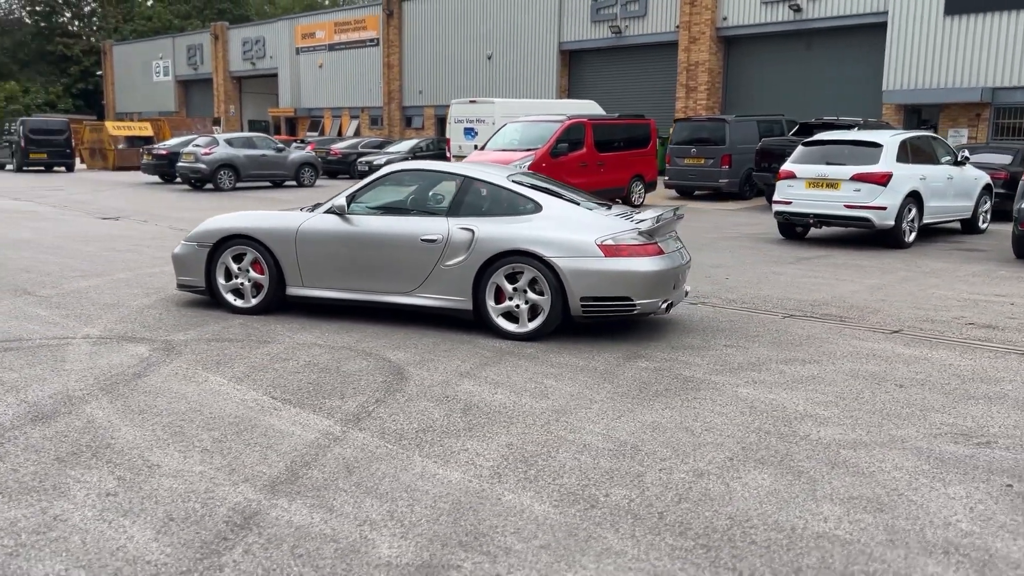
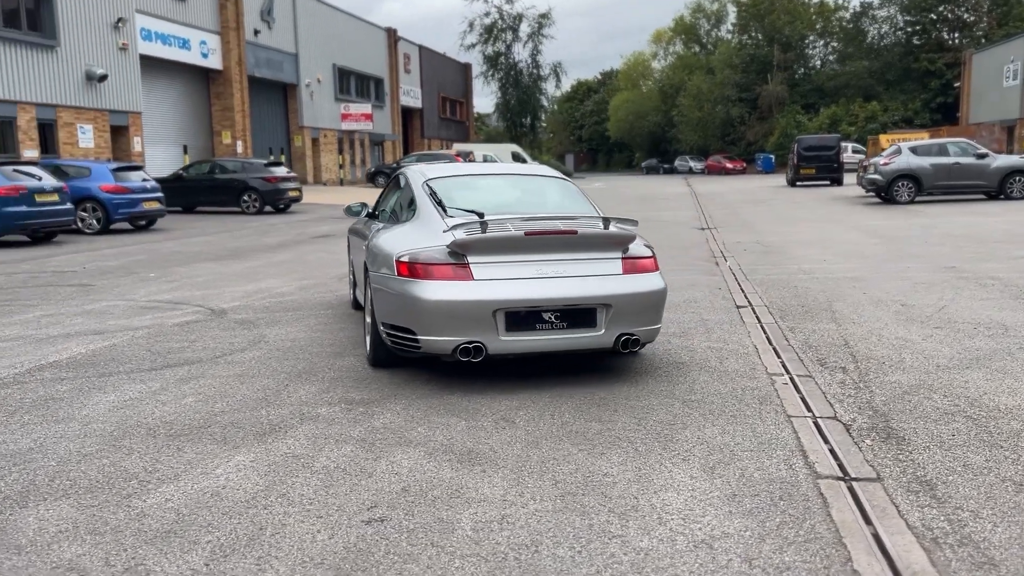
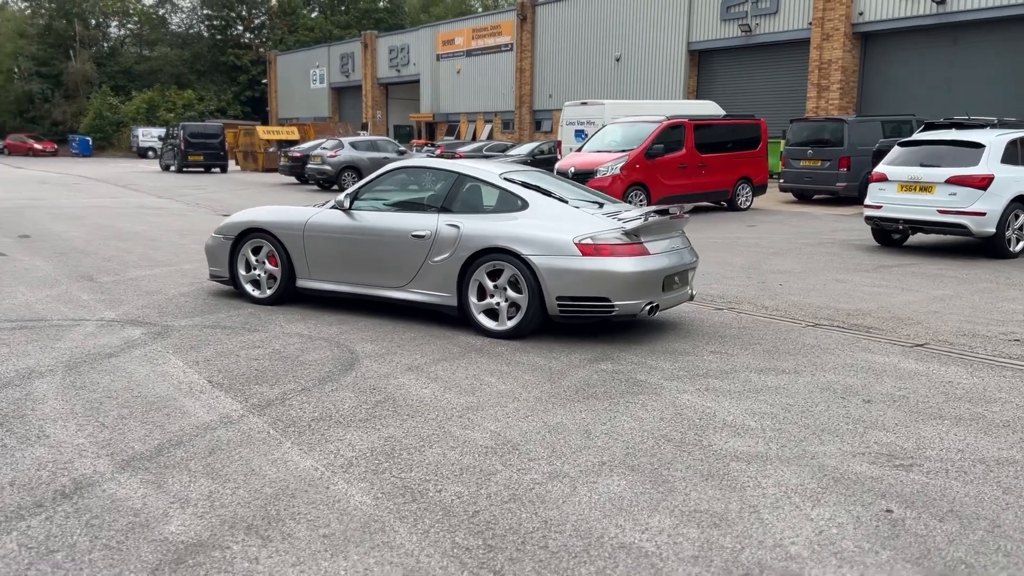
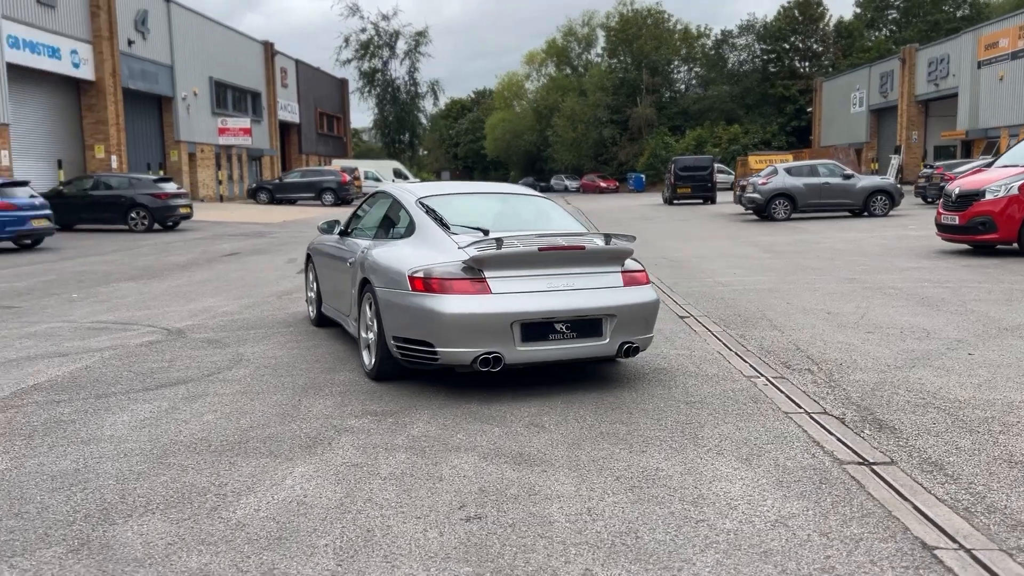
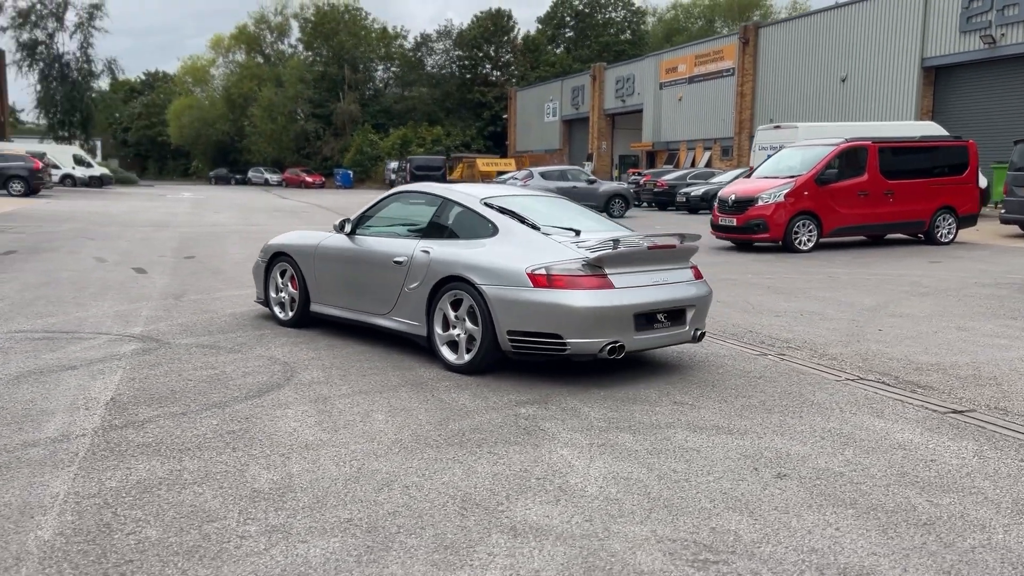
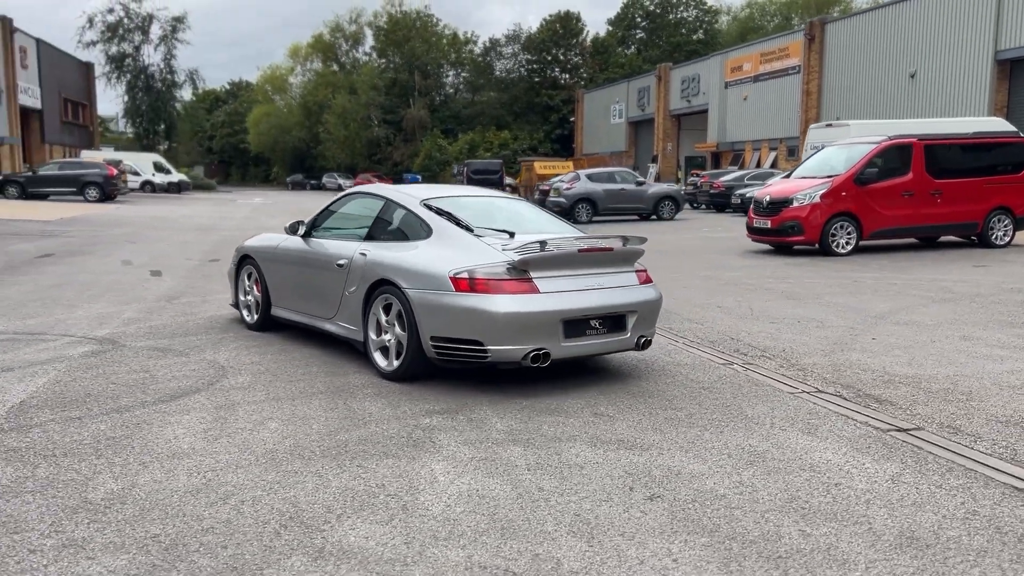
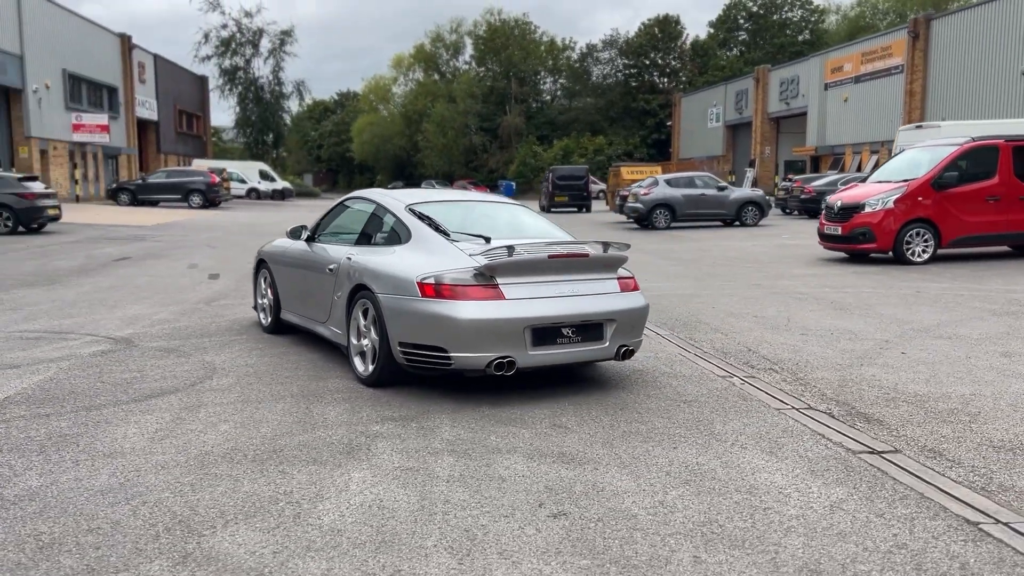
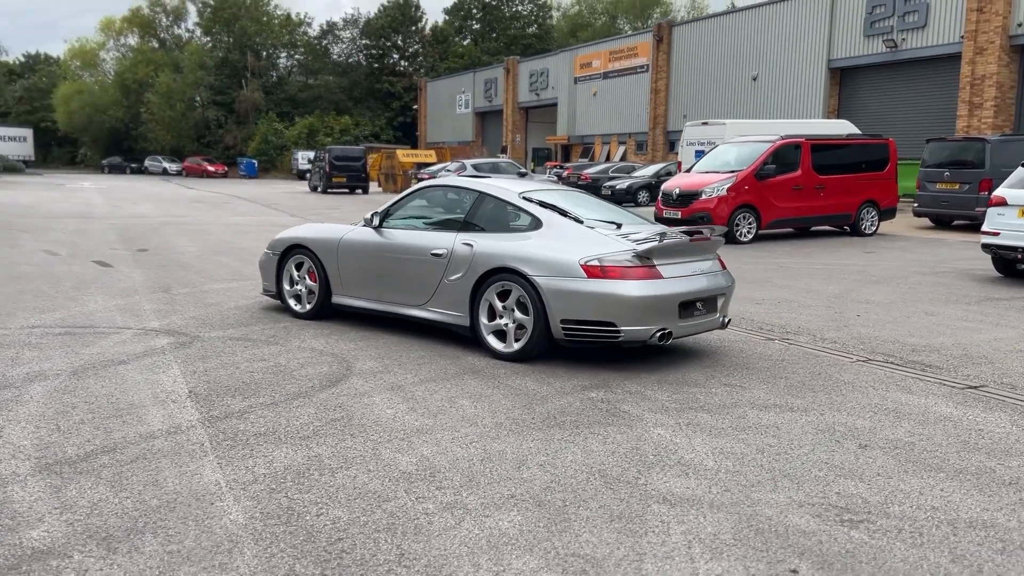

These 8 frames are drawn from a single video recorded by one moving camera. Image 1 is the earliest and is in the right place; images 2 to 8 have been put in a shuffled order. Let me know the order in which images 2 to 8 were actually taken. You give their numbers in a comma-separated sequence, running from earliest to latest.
3, 8, 5, 6, 7, 4, 2
